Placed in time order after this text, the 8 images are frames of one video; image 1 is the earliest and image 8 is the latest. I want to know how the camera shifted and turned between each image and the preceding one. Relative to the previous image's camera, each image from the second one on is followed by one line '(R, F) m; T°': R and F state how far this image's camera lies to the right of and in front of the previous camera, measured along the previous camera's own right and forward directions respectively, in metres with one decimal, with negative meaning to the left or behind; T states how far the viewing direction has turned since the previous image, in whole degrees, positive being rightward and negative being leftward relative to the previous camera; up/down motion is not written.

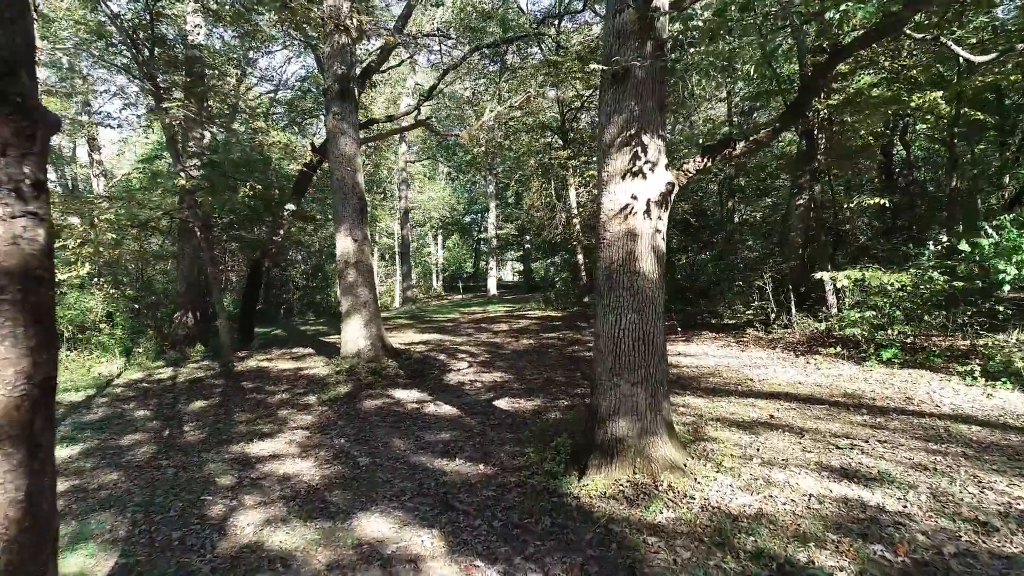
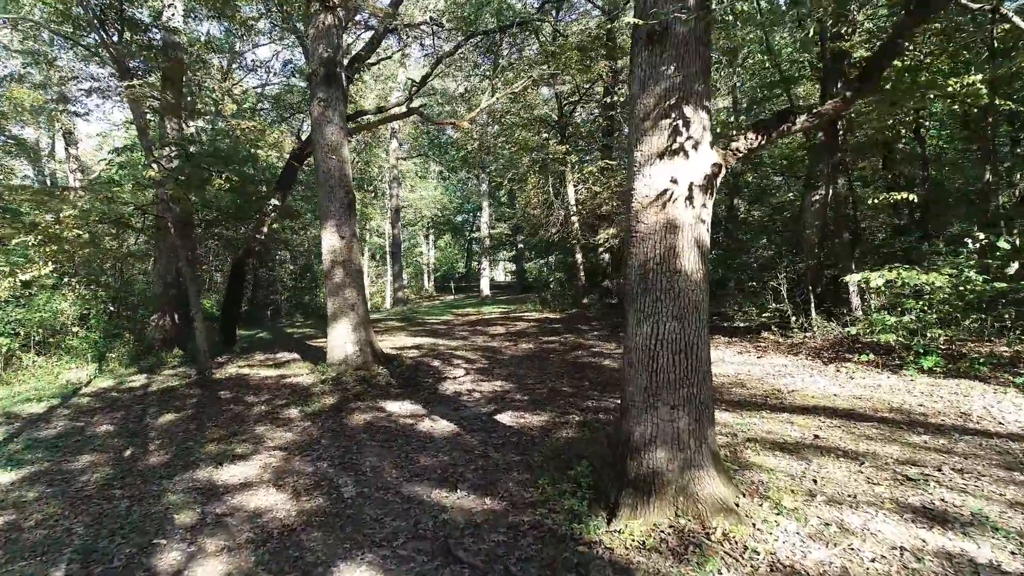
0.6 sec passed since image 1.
(-0.1, +0.7) m; +1°
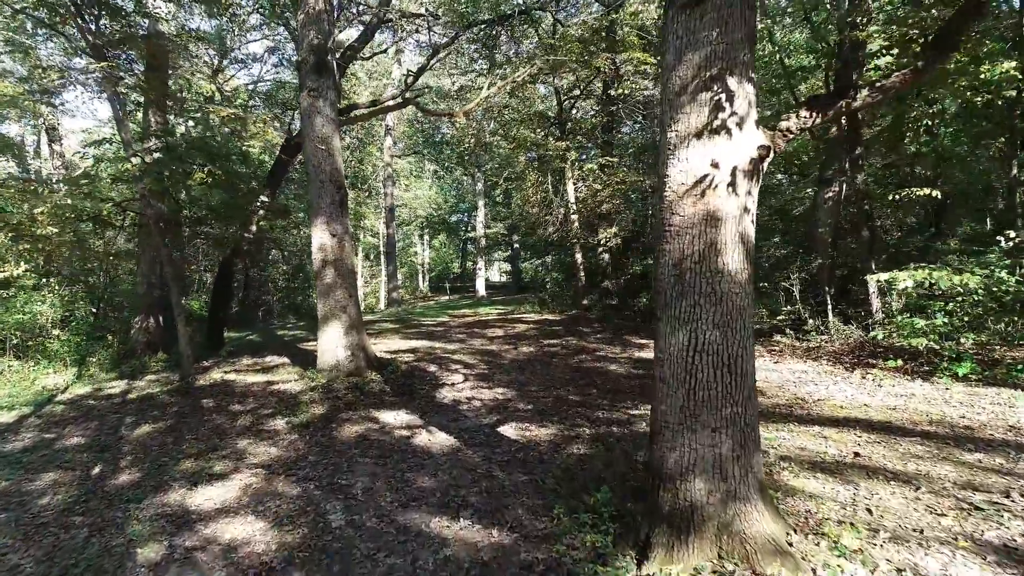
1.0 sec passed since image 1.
(-0.1, +0.5) m; 0°
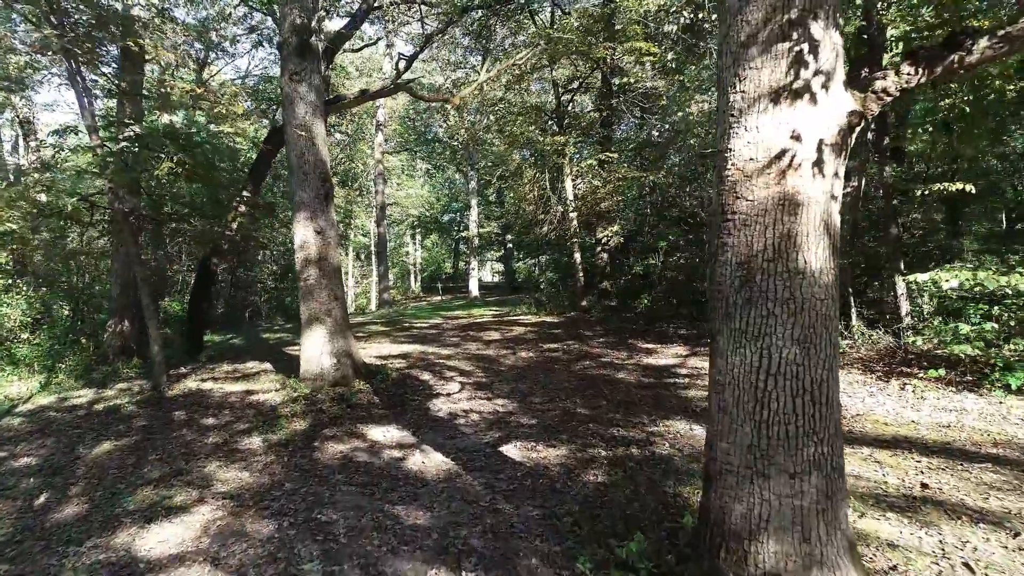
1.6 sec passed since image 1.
(-0.1, +0.6) m; +1°
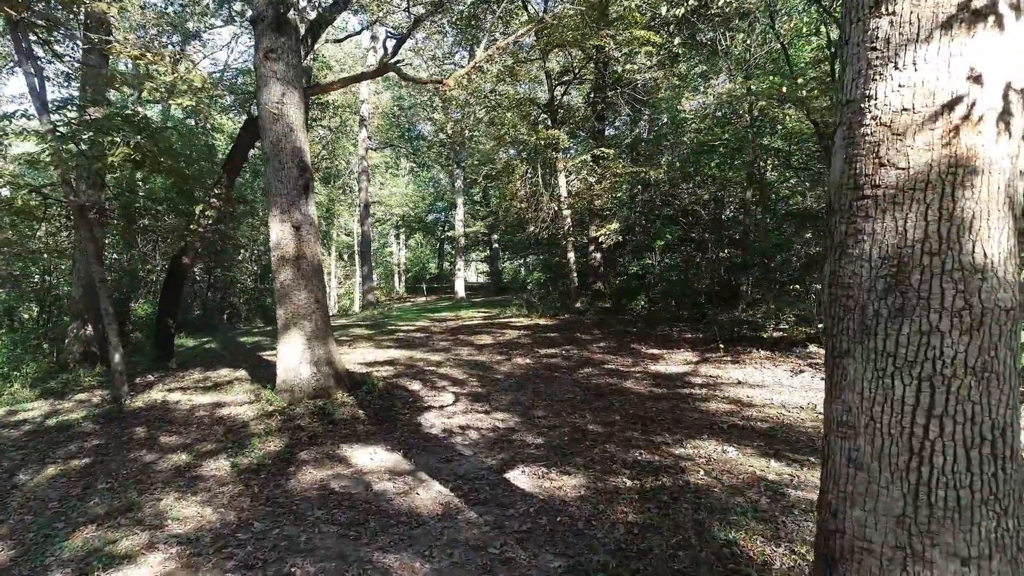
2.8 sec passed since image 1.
(-0.1, +0.7) m; +1°
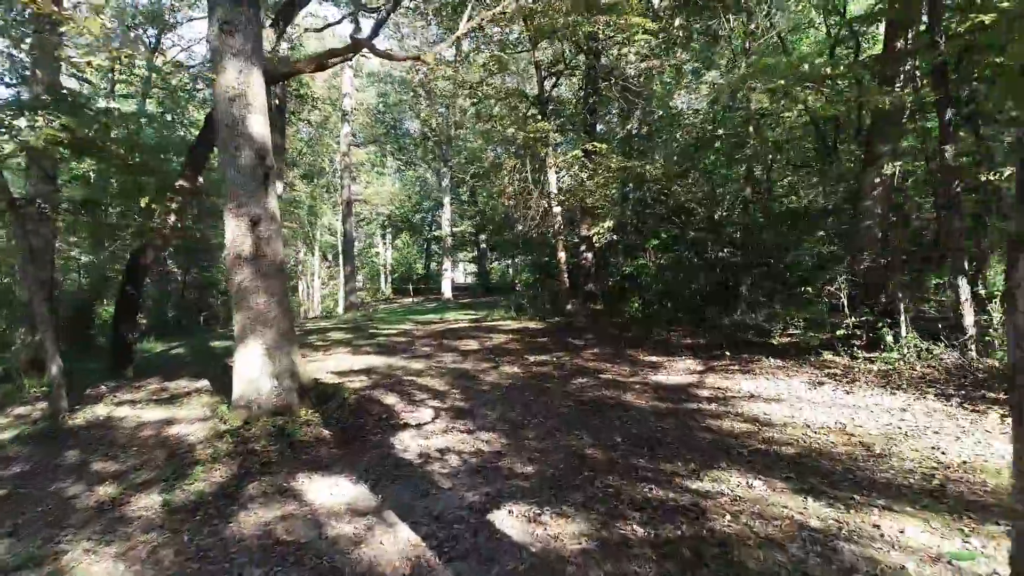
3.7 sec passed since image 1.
(0.0, +0.7) m; +1°
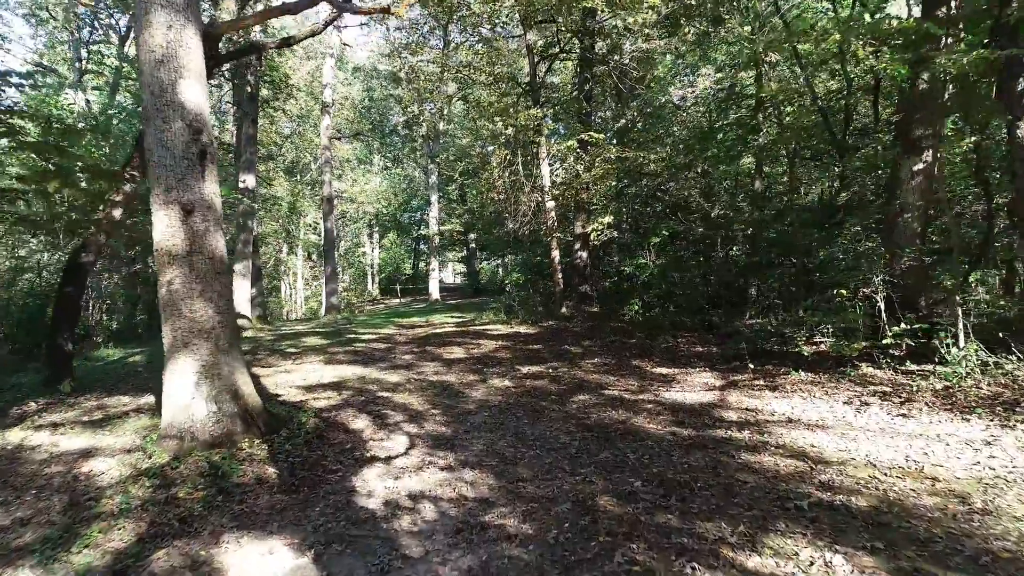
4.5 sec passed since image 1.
(0.0, +1.0) m; +1°
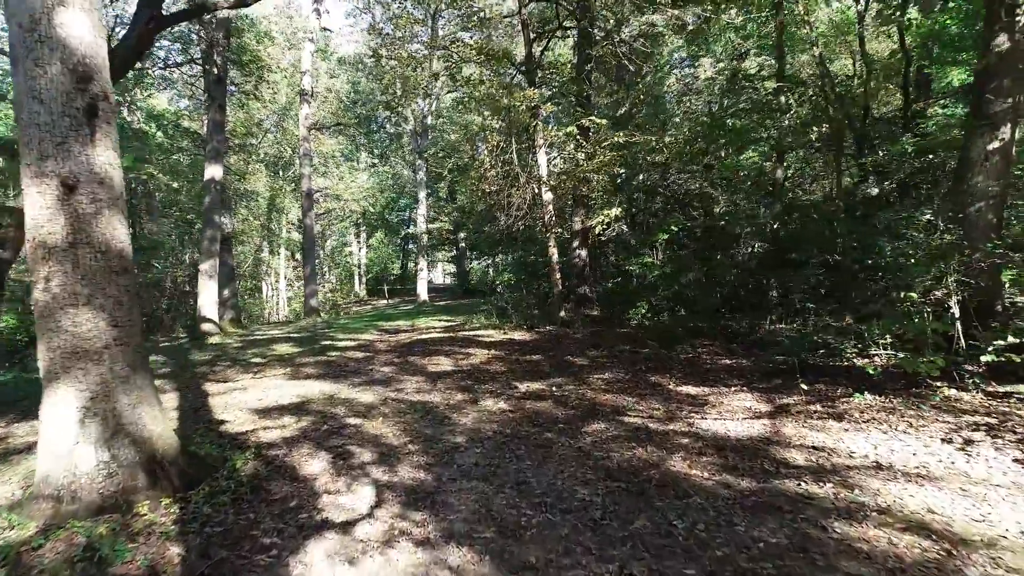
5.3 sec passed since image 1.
(-0.1, +1.2) m; +1°
